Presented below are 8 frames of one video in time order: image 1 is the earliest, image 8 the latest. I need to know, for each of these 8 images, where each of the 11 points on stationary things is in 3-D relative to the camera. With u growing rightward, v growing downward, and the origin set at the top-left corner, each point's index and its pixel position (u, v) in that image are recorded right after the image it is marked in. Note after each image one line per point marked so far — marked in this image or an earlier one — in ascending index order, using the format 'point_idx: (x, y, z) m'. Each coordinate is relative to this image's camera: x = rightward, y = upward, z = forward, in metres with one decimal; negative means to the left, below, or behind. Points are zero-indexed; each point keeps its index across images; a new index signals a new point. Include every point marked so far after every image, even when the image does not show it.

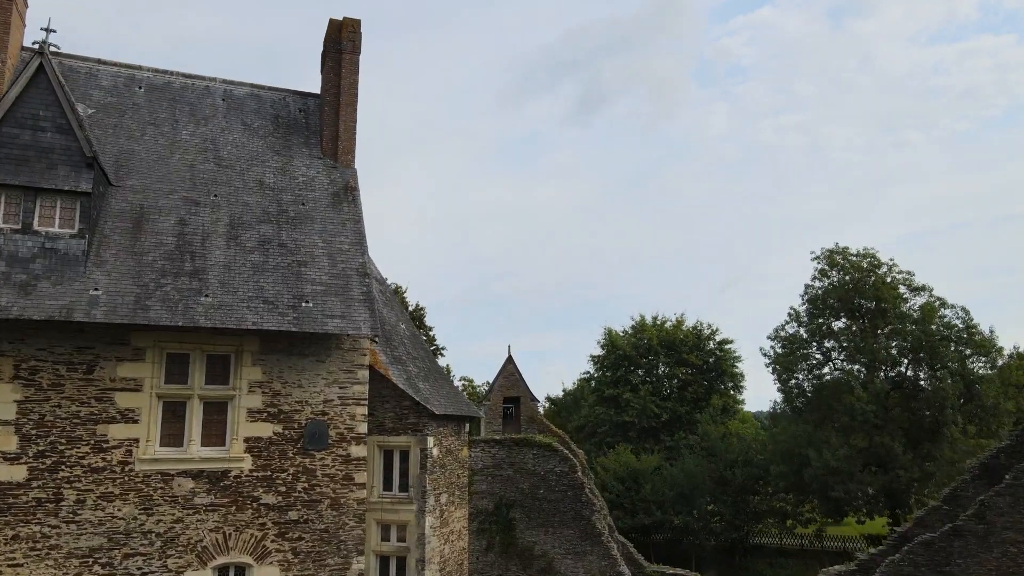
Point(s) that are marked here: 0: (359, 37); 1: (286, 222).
0: (-2.4, +3.8, +12.2) m
1: (-3.0, +0.9, +10.5) m
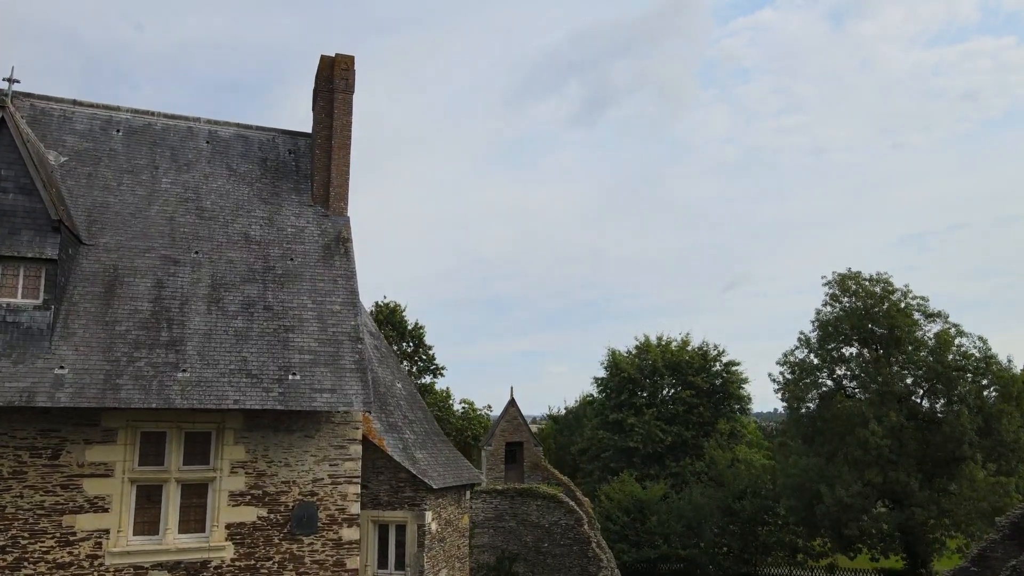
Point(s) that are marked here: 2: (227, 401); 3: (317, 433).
0: (-2.3, +3.1, +11.4) m
1: (-2.9, +0.1, +9.7) m
2: (-3.0, -1.2, +8.2) m
3: (-2.2, -1.6, +9.0) m
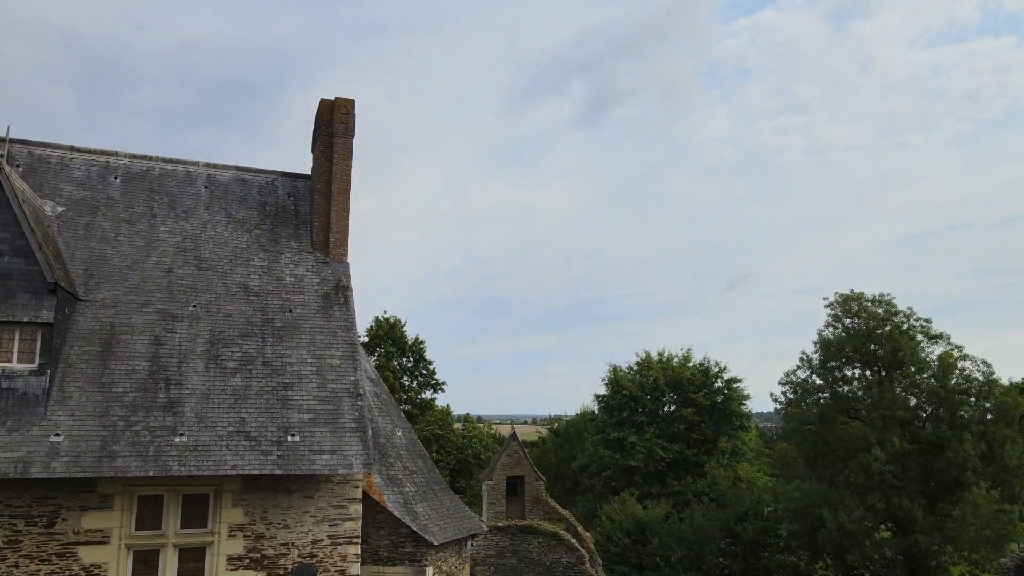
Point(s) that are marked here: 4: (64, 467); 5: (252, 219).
0: (-2.3, +2.4, +11.3) m
1: (-2.9, -0.6, +9.6) m
2: (-2.9, -1.8, +8.1) m
3: (-2.2, -2.3, +8.9) m
4: (-4.3, -1.7, +7.6) m
5: (-3.6, +1.0, +11.0) m
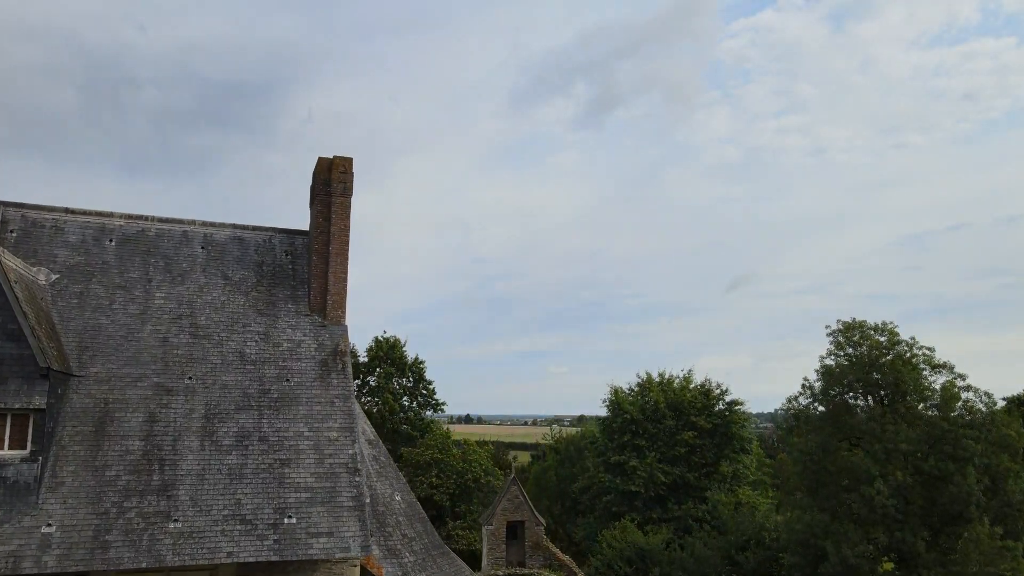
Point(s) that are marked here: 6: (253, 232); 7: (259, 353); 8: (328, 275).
0: (-2.3, +1.5, +11.2) m
1: (-2.9, -1.4, +9.5) m
2: (-2.9, -2.7, +8.0) m
3: (-2.2, -3.1, +8.7) m
4: (-4.3, -2.6, +7.5) m
5: (-3.6, +0.1, +10.9) m
6: (-3.7, +0.8, +11.5) m
7: (-3.2, -0.8, +10.0) m
8: (-2.5, +0.2, +10.9) m
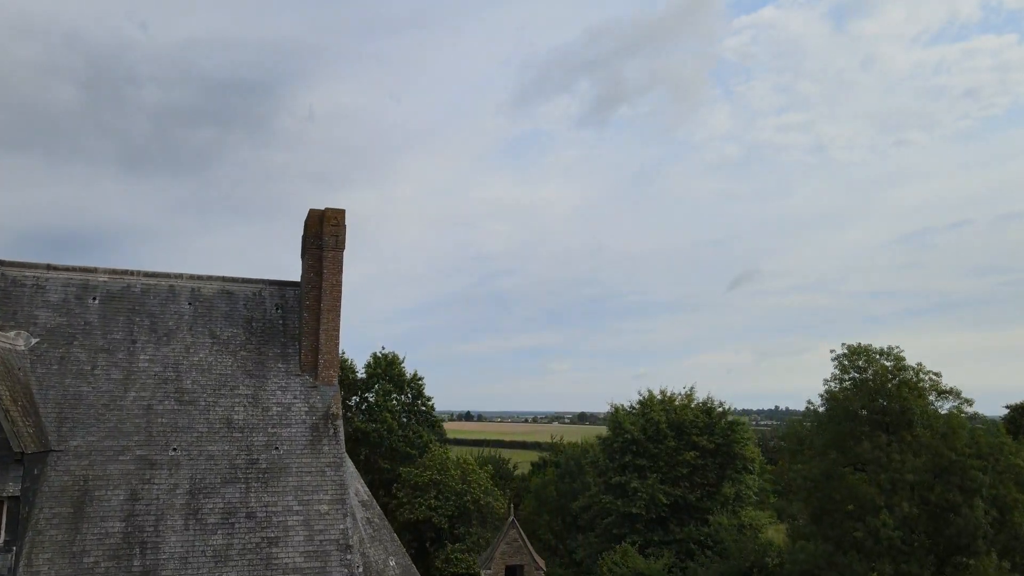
0: (-2.3, +0.8, +10.8) m
1: (-2.9, -2.2, +9.1) m
2: (-3.0, -3.5, +7.6) m
3: (-2.2, -3.9, +8.4) m
4: (-4.3, -3.3, +7.1) m
5: (-3.6, -0.7, +10.5) m
6: (-3.8, 0.0, +11.1) m
7: (-3.2, -1.6, +9.6) m
8: (-2.6, -0.6, +10.6) m
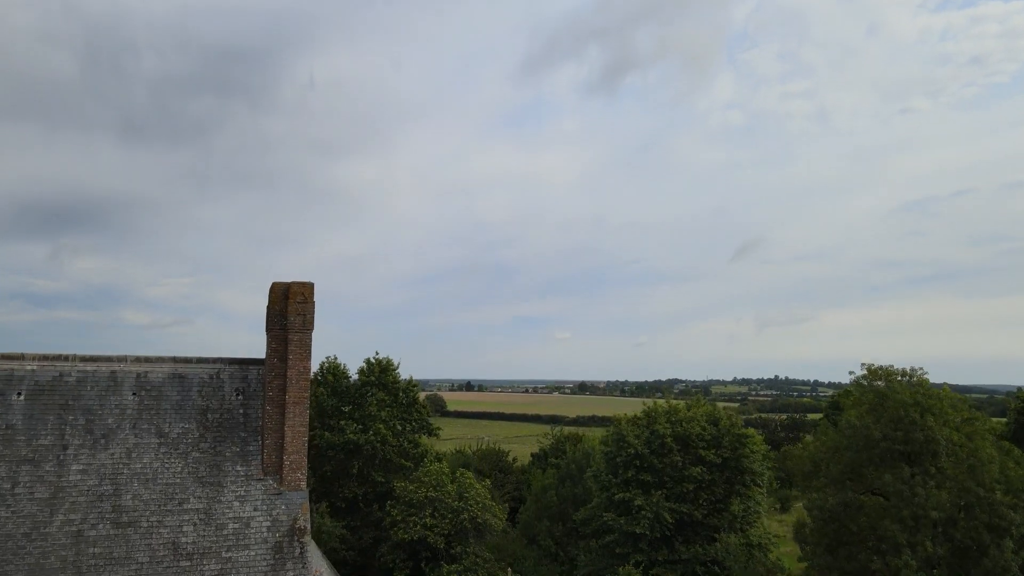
0: (-2.4, -0.2, +9.3) m
1: (-3.0, -3.3, +7.7) m
2: (-3.0, -4.6, +6.3) m
3: (-2.3, -5.0, +7.1) m
4: (-4.4, -4.5, +5.8) m
5: (-3.7, -1.7, +9.0) m
6: (-3.8, -0.9, +9.6) m
7: (-3.3, -2.6, +8.2) m
8: (-2.6, -1.6, +9.1) m
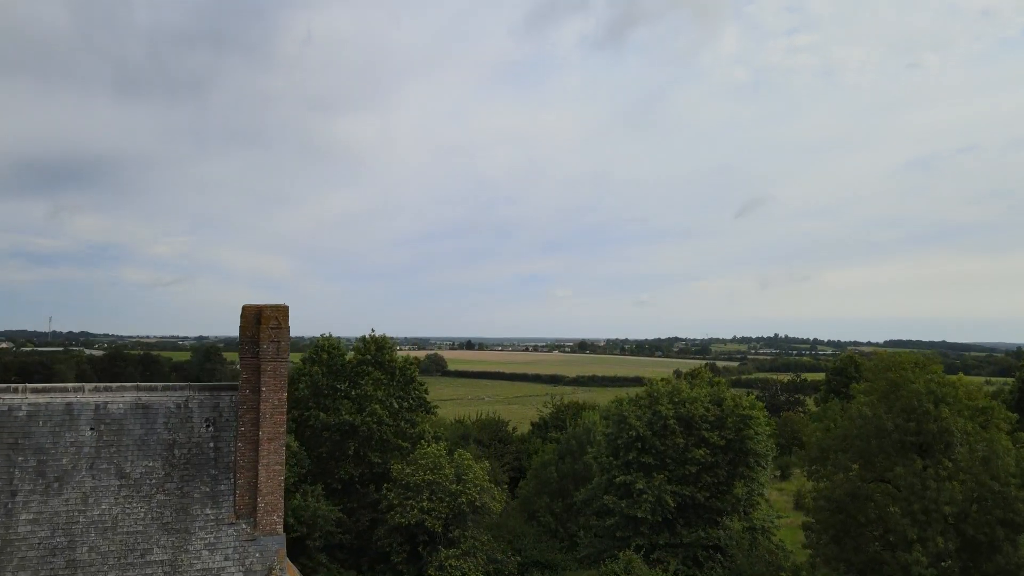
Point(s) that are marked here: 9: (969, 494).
0: (-2.4, -0.5, +8.4) m
1: (-3.0, -3.6, +7.0) m
2: (-3.1, -5.0, +5.6) m
3: (-2.3, -5.4, +6.4) m
4: (-4.4, -4.9, +5.1) m
5: (-3.7, -1.9, +8.2) m
6: (-3.8, -1.2, +8.8) m
7: (-3.3, -2.9, +7.5) m
8: (-2.7, -1.9, +8.3) m
9: (+11.3, -4.9, +19.3) m
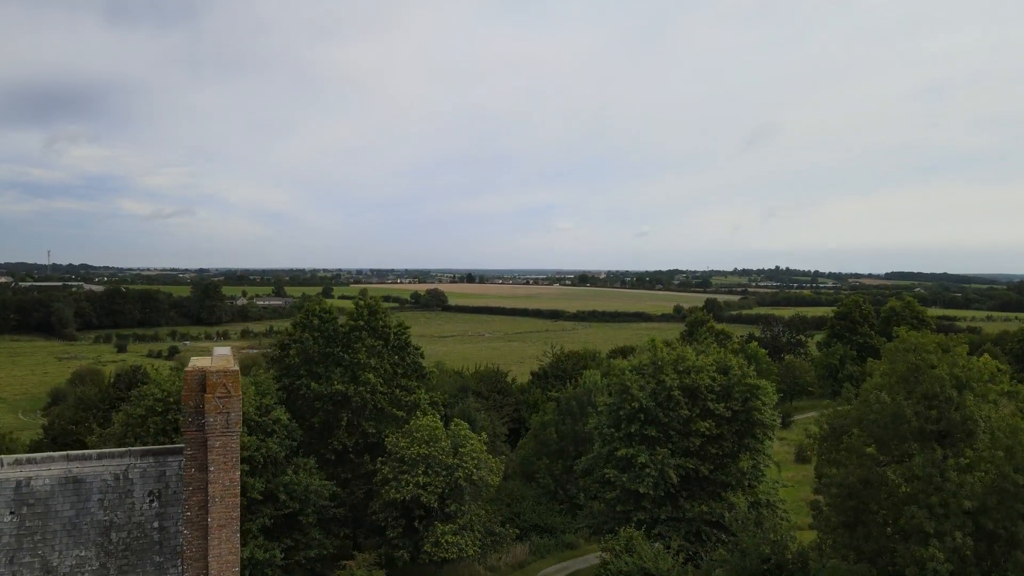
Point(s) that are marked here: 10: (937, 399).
0: (-2.5, -1.0, +7.1) m
1: (-3.1, -4.2, +6.0) m
2: (-3.1, -5.7, +4.7) m
3: (-2.4, -6.1, +5.6) m
4: (-4.5, -5.7, +4.2) m
5: (-3.8, -2.5, +7.1) m
6: (-3.9, -1.7, +7.5) m
7: (-3.4, -3.5, +6.4) m
8: (-2.7, -2.4, +7.1) m
9: (+11.3, -4.4, +18.3) m
10: (+10.6, -2.7, +19.7) m
